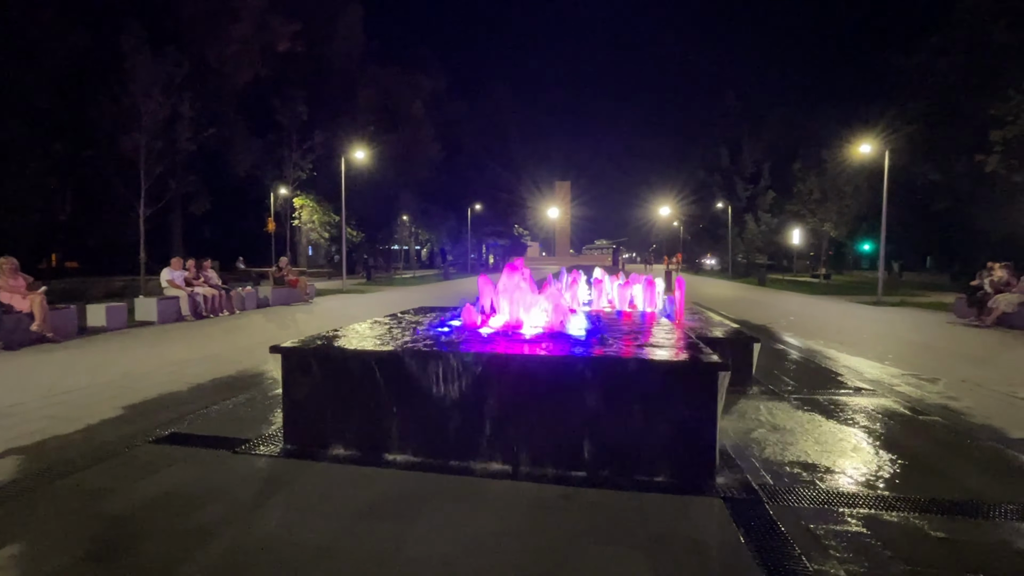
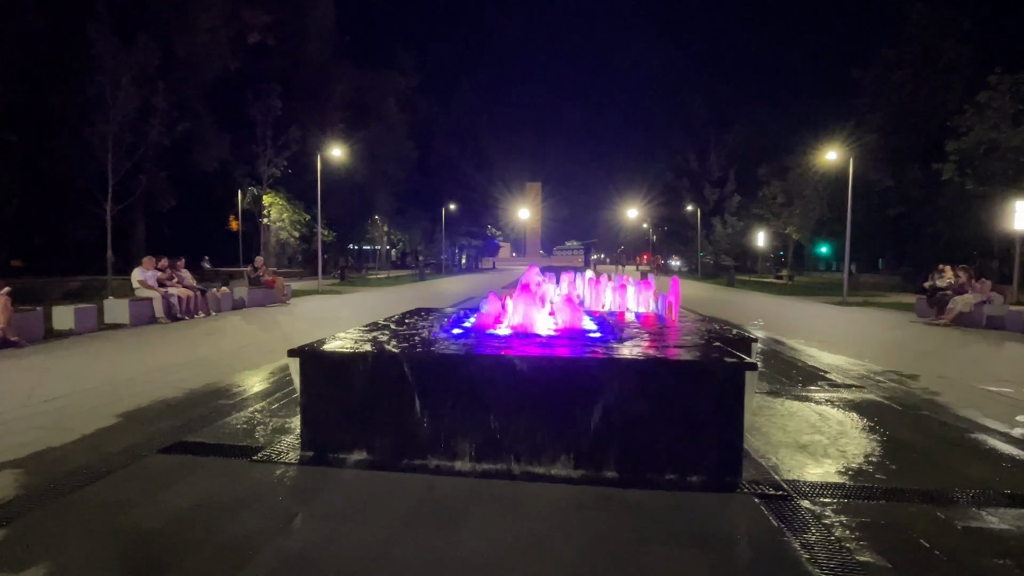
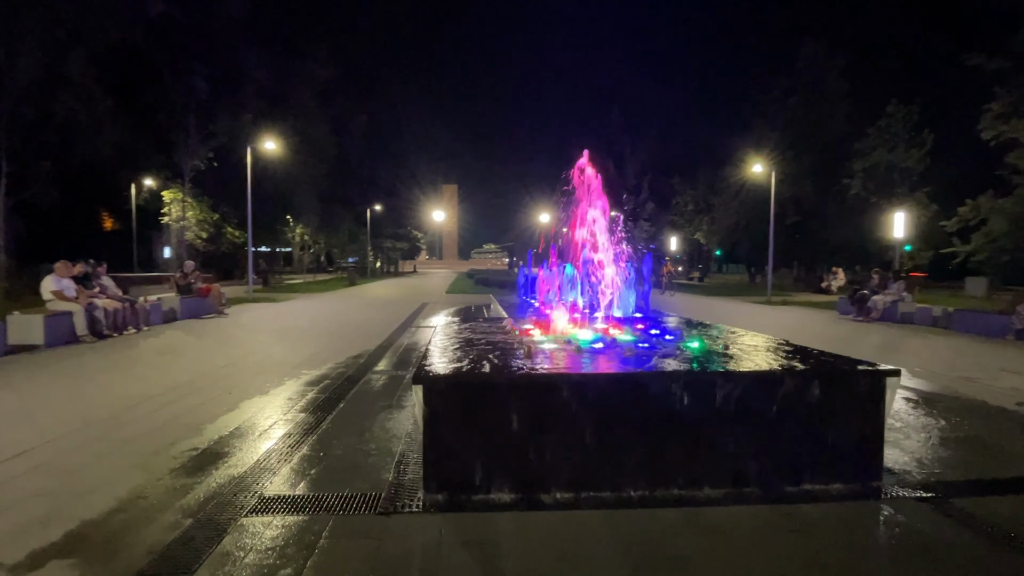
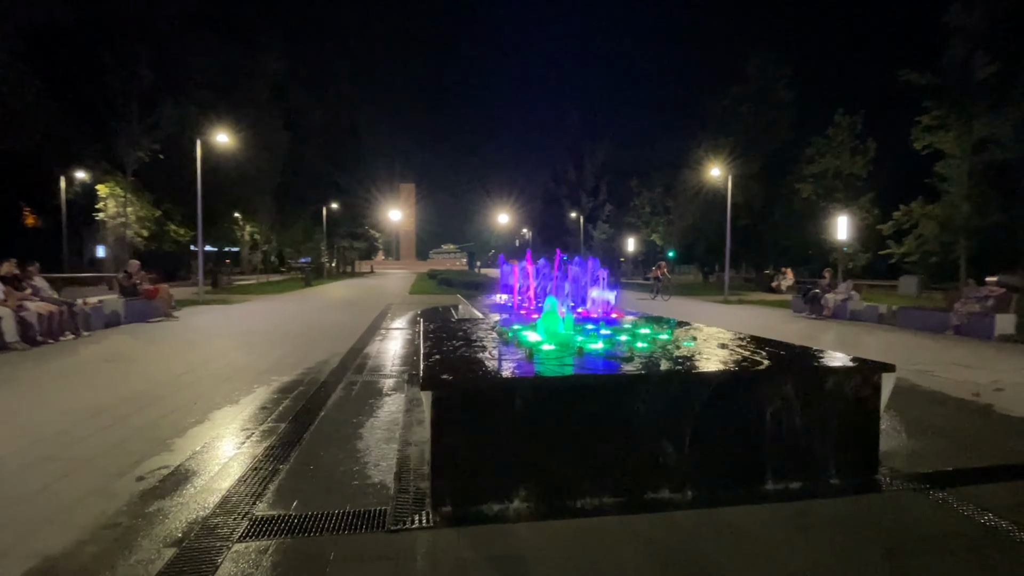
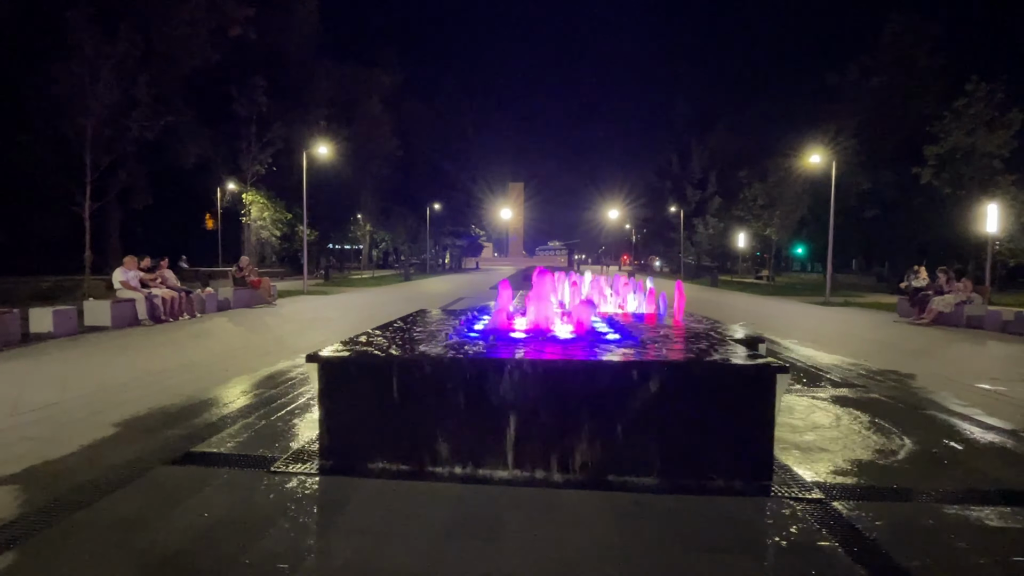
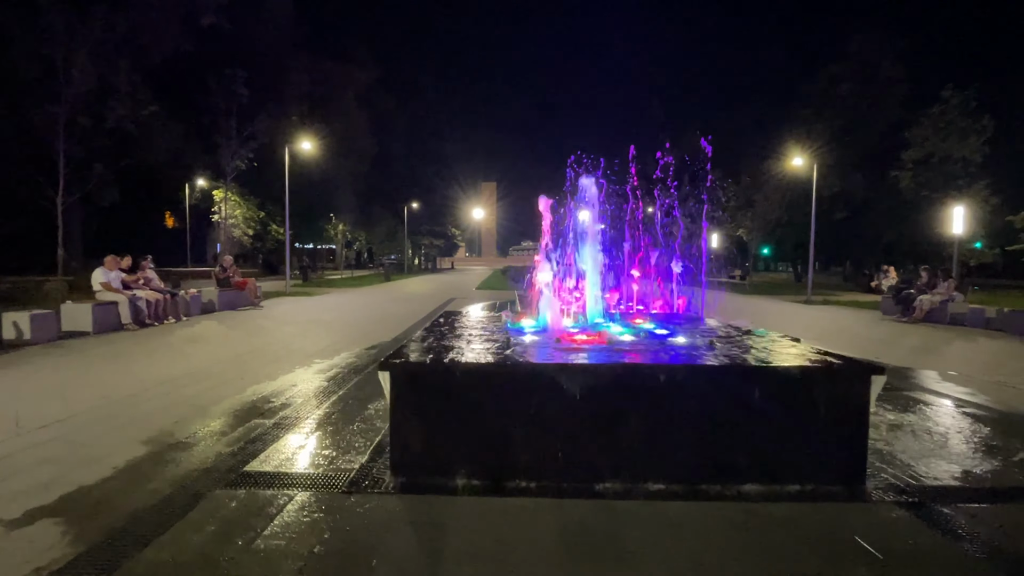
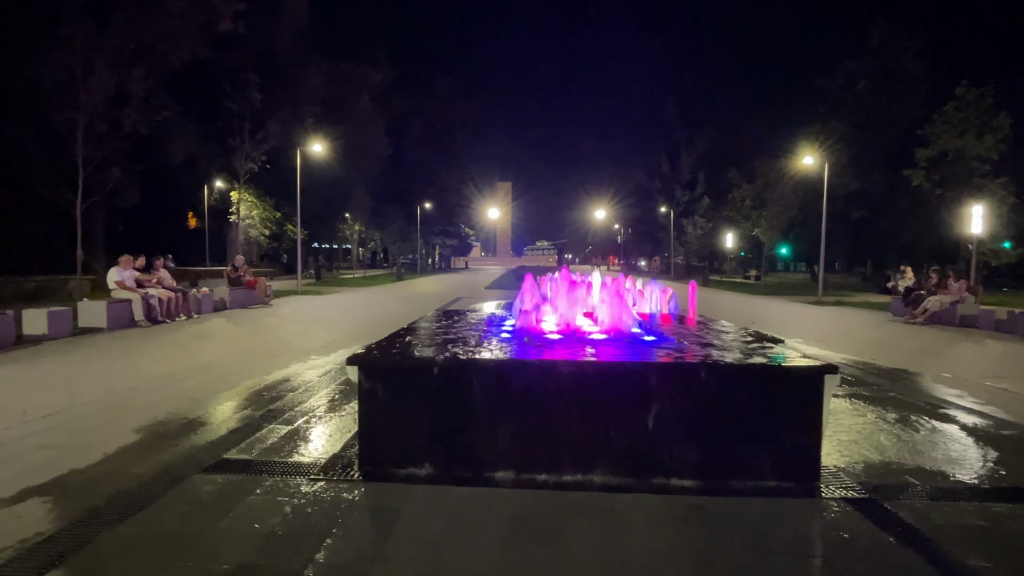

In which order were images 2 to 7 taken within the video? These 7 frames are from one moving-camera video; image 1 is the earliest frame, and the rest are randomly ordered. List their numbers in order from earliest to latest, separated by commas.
2, 5, 7, 6, 3, 4
